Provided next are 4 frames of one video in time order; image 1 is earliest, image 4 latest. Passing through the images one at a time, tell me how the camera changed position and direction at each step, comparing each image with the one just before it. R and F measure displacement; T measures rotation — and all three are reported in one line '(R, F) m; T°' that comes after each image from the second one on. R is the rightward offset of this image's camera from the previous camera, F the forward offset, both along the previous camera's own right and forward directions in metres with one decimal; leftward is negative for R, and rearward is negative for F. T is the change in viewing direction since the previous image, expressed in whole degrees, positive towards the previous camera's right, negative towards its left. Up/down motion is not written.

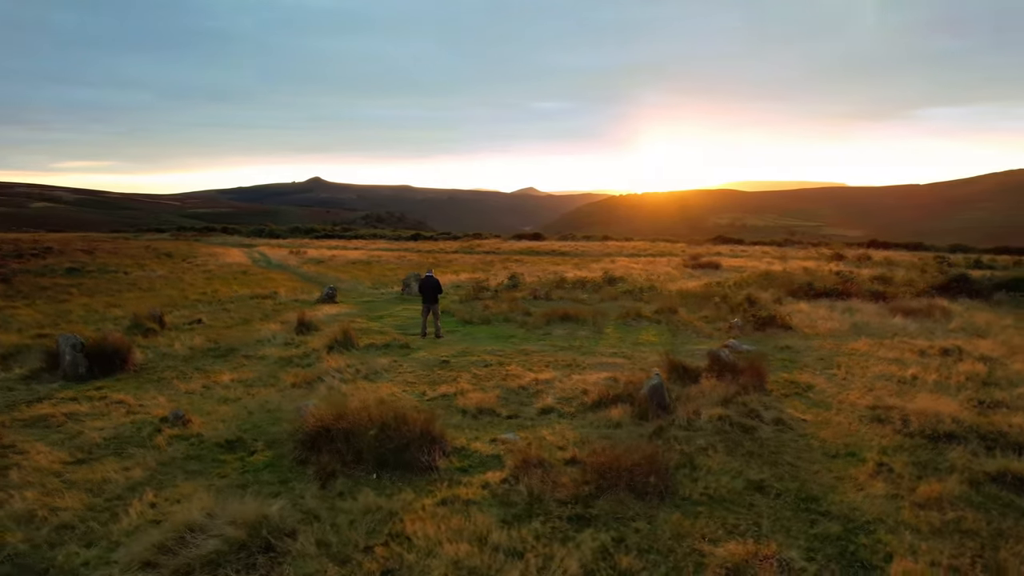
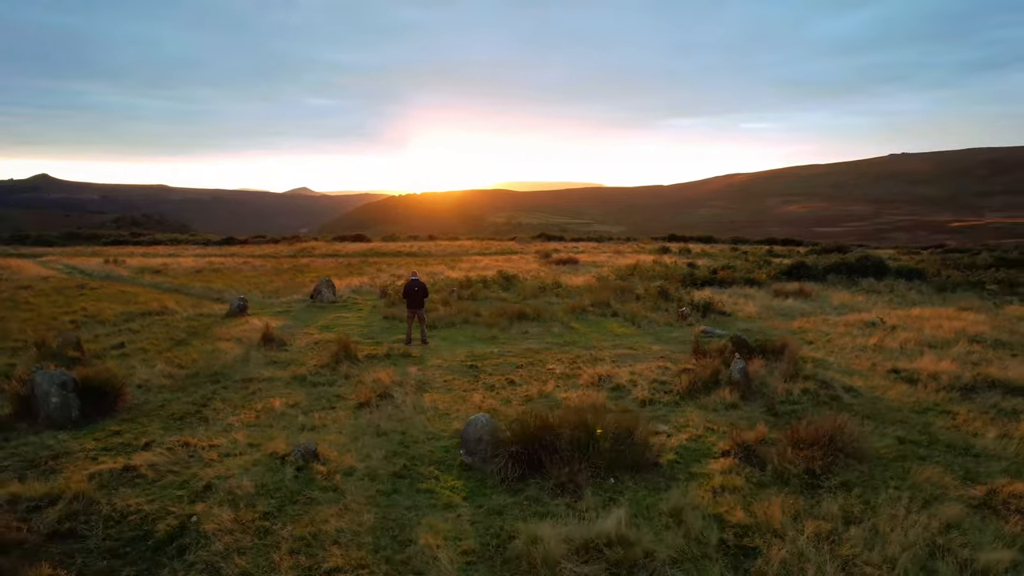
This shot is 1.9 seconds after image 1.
(-4.3, +0.7) m; +19°
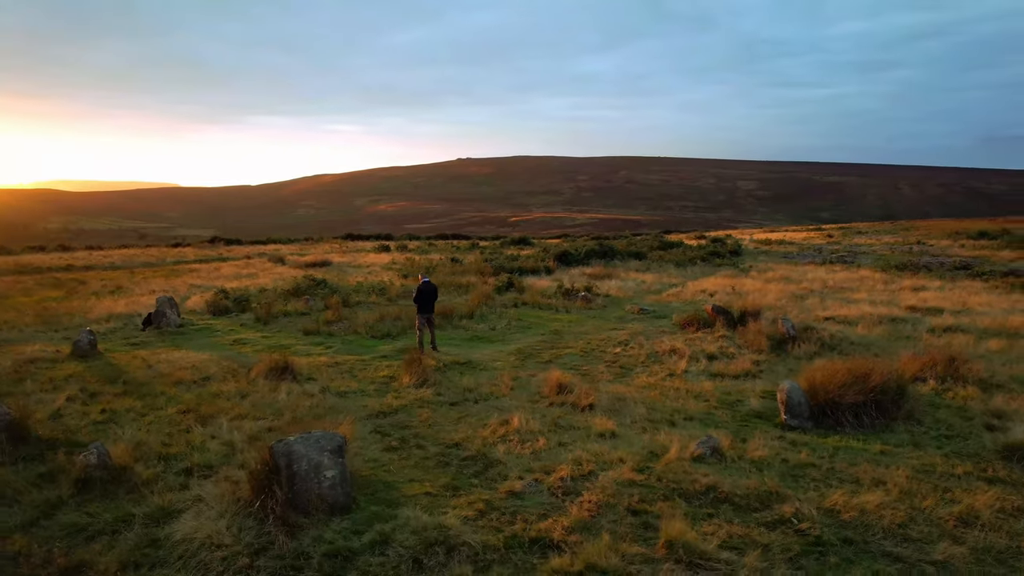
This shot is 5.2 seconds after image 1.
(-7.6, +2.5) m; +34°
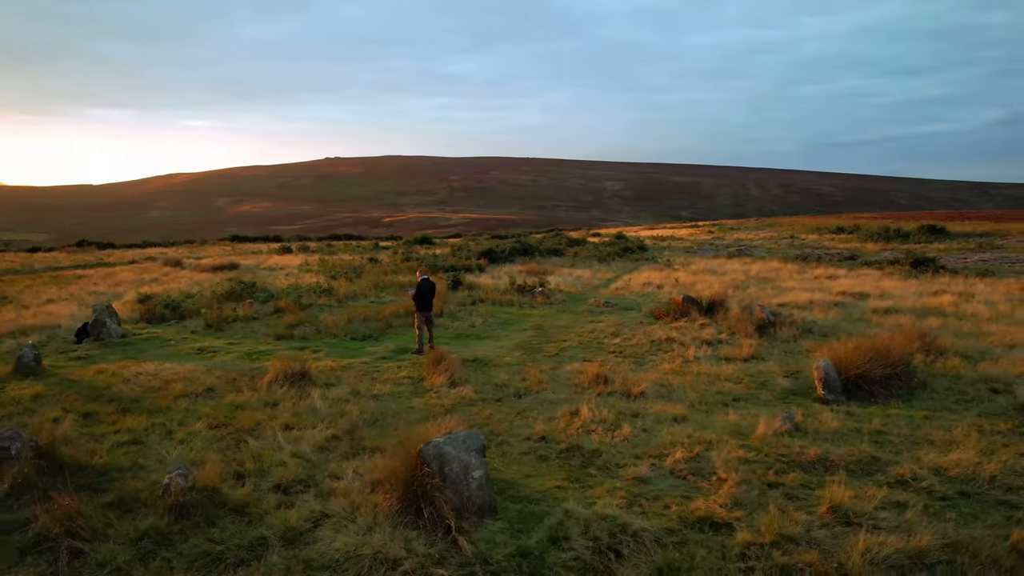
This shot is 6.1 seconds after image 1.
(-2.3, +0.3) m; +11°
